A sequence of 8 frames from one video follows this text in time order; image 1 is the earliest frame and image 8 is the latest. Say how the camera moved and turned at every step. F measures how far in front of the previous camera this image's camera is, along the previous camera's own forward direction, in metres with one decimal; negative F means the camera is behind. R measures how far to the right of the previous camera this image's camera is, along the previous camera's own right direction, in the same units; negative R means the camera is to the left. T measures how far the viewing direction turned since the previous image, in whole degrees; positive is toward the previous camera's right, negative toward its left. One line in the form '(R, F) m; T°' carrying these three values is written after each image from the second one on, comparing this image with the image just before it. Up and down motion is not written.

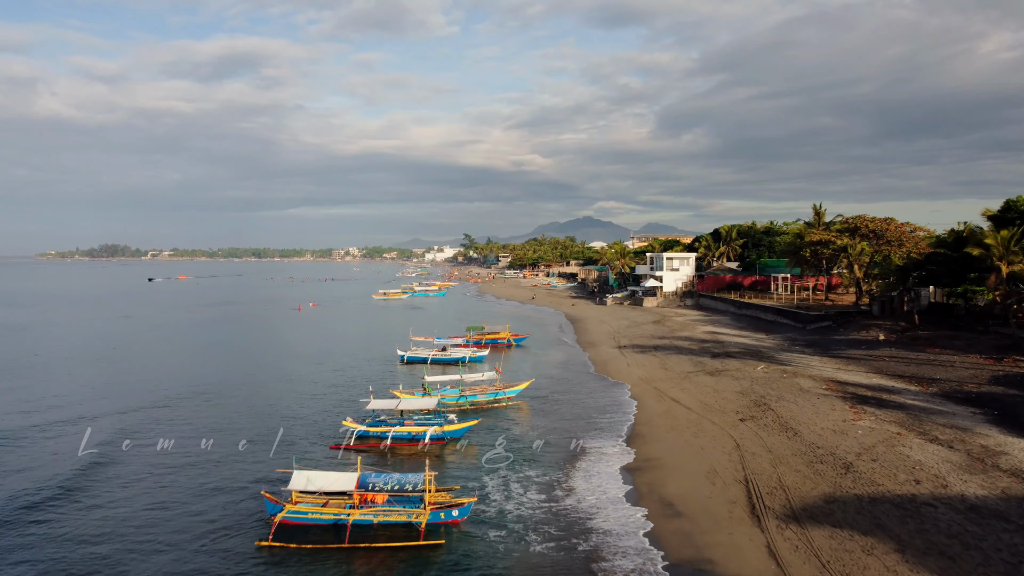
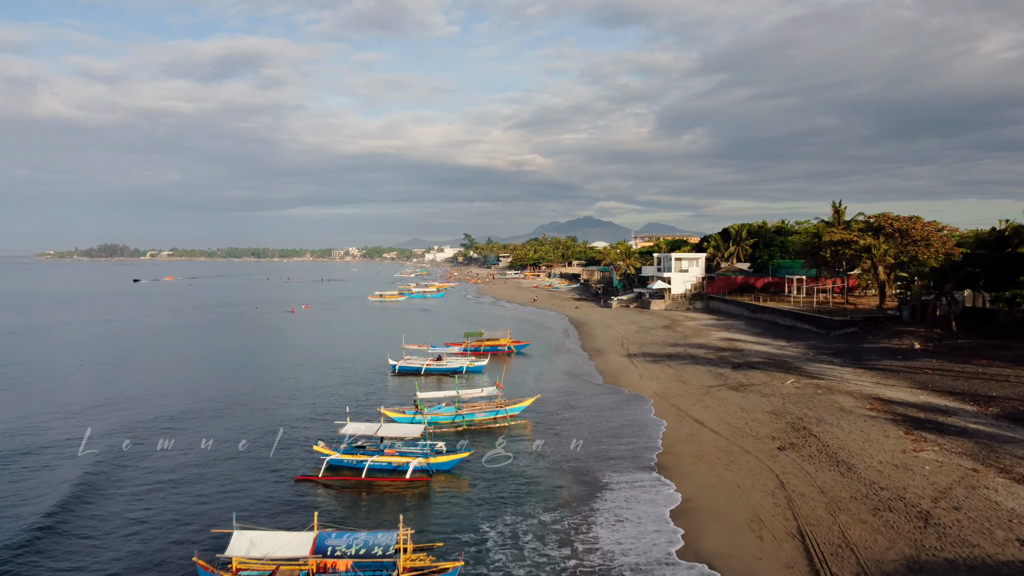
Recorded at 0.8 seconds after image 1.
(0.0, +3.2) m; 0°
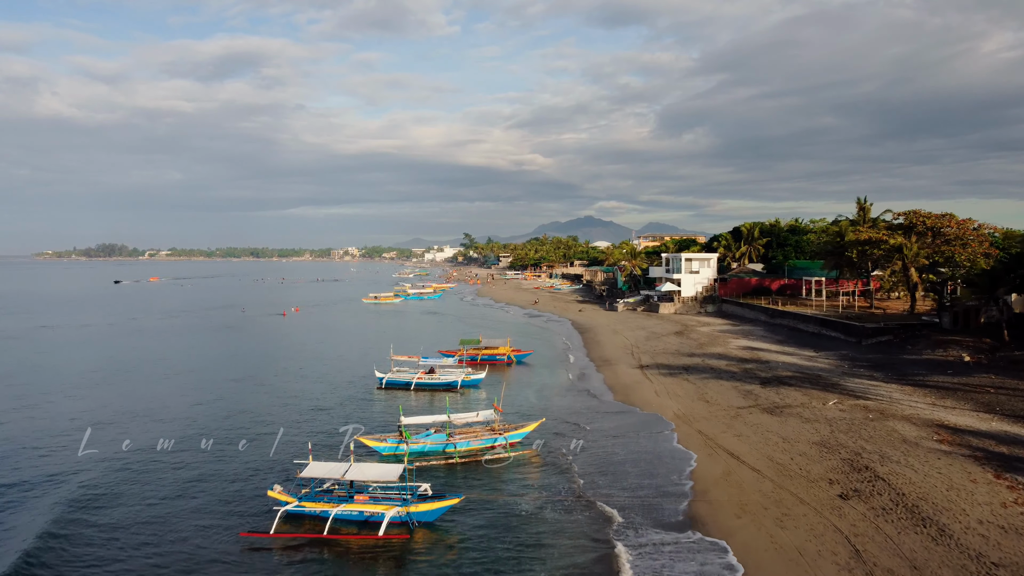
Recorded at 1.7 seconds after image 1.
(+0.1, +3.9) m; 0°
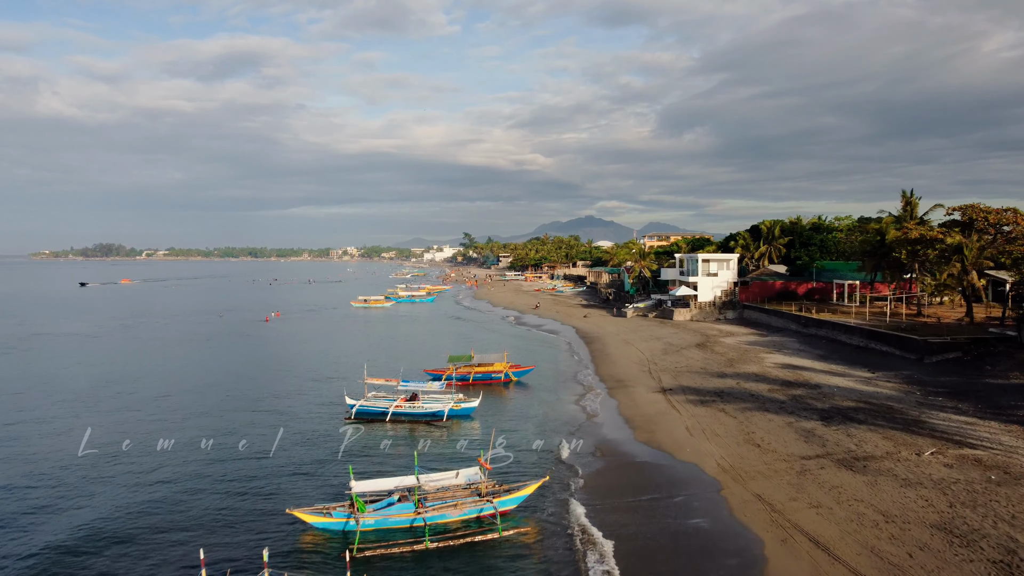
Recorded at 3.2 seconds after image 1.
(+0.2, +6.1) m; 0°
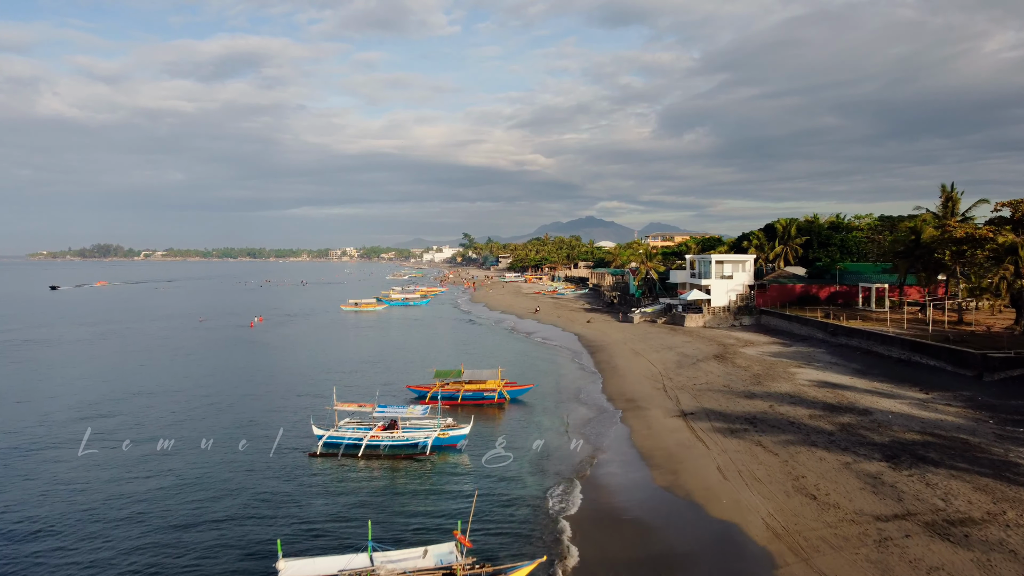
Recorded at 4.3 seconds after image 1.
(+0.3, +4.3) m; 0°
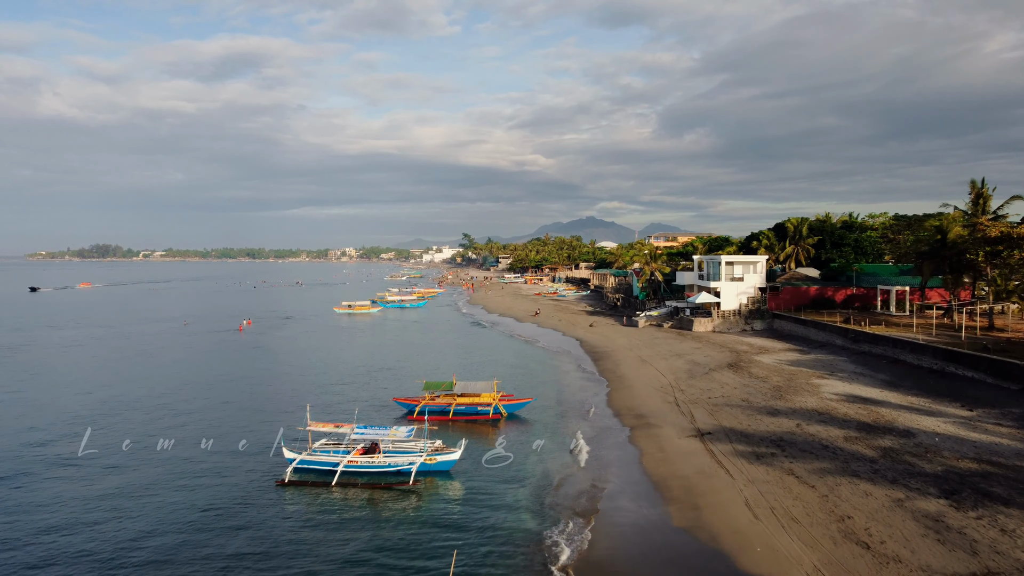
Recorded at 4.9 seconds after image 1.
(+0.1, +2.7) m; 0°
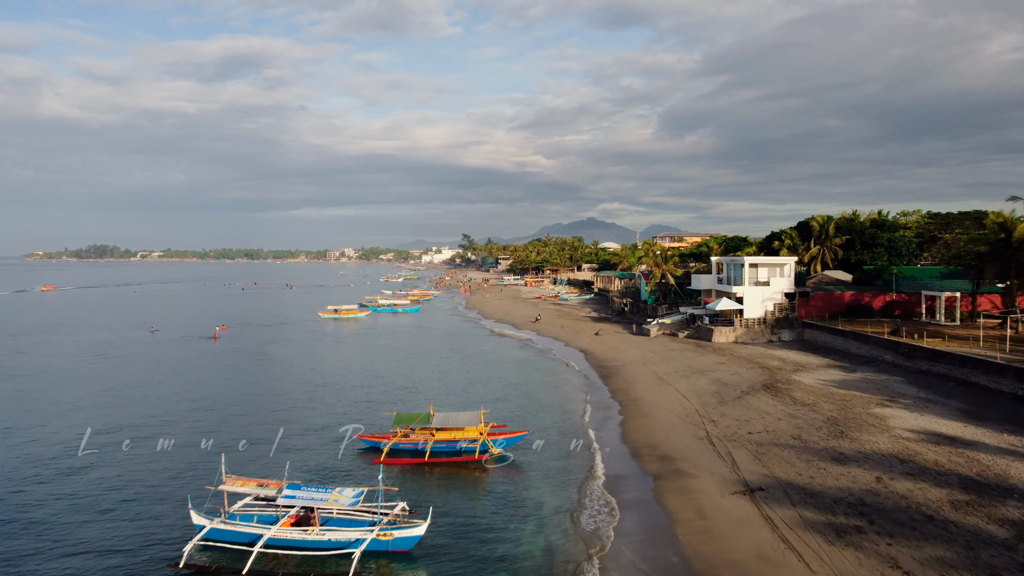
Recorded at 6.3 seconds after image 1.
(+0.3, +5.5) m; 0°
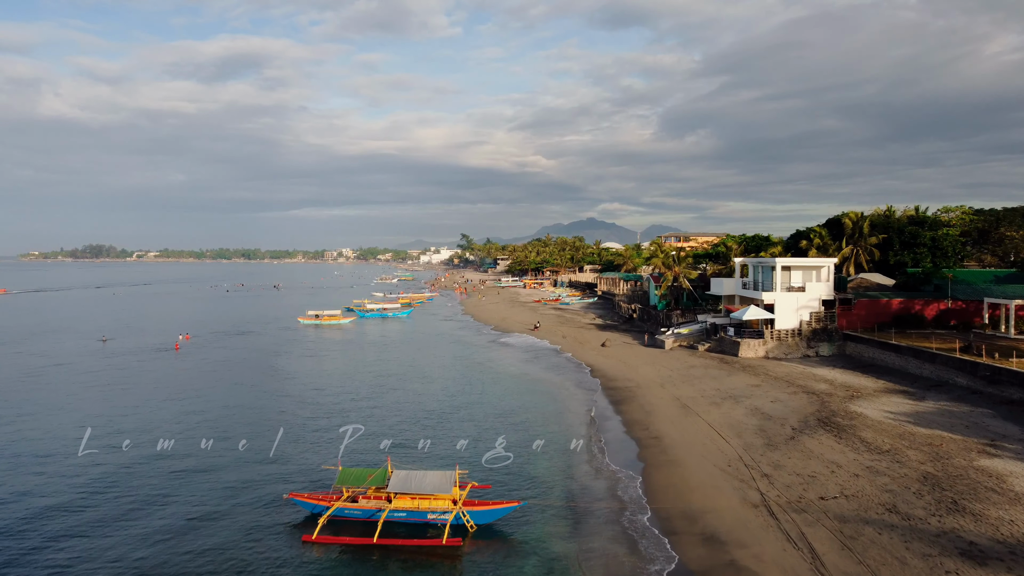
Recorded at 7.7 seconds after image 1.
(+0.4, +6.1) m; 0°
